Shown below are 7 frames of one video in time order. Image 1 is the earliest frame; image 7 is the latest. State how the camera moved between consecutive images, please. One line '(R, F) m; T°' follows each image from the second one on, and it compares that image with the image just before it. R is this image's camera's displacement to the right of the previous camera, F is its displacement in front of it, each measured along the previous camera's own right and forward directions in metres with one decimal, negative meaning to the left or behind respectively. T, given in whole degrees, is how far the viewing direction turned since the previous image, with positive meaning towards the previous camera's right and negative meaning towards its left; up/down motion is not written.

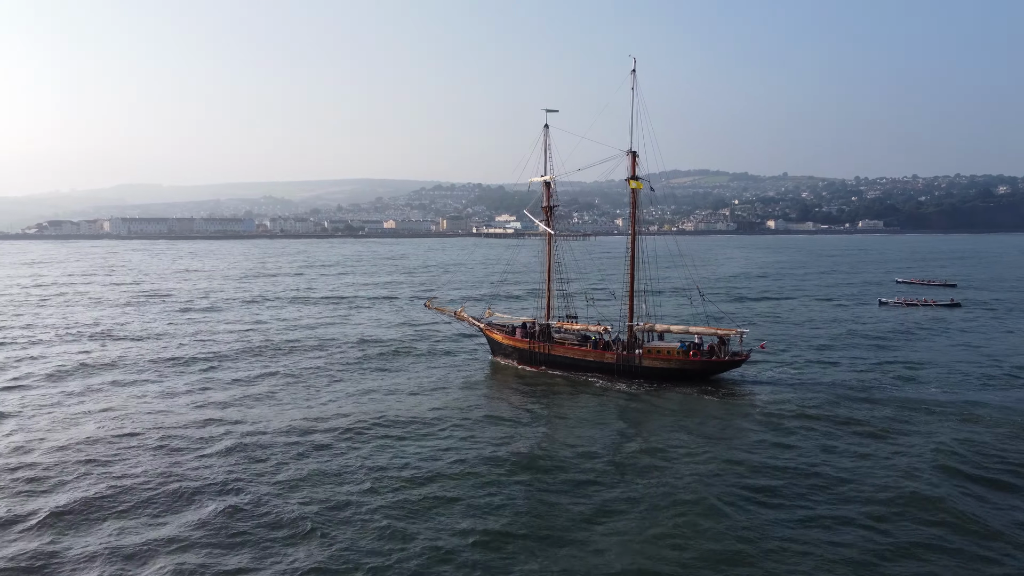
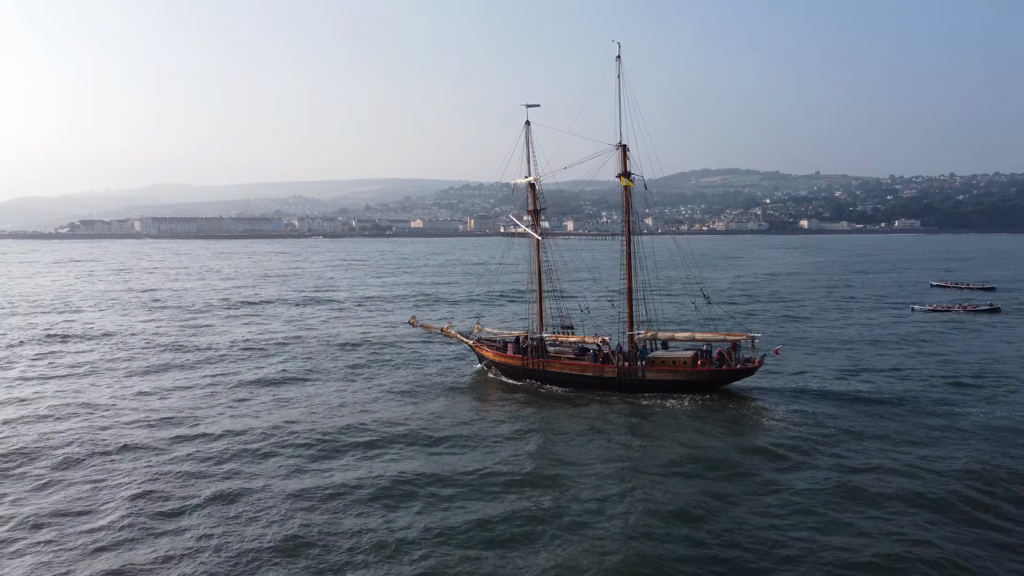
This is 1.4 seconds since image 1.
(+0.6, +1.0) m; -2°
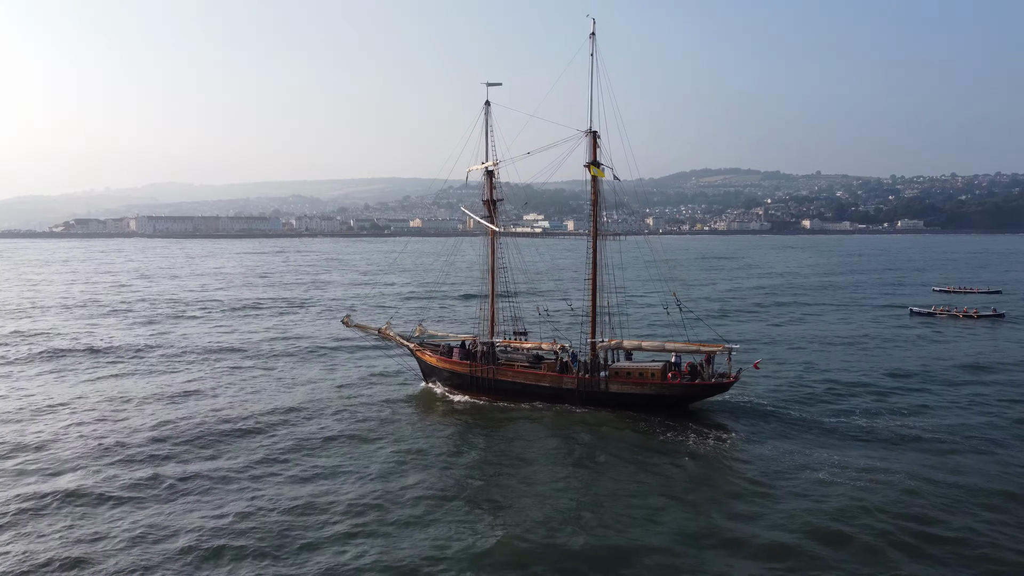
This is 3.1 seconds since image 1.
(+0.8, +1.1) m; 0°
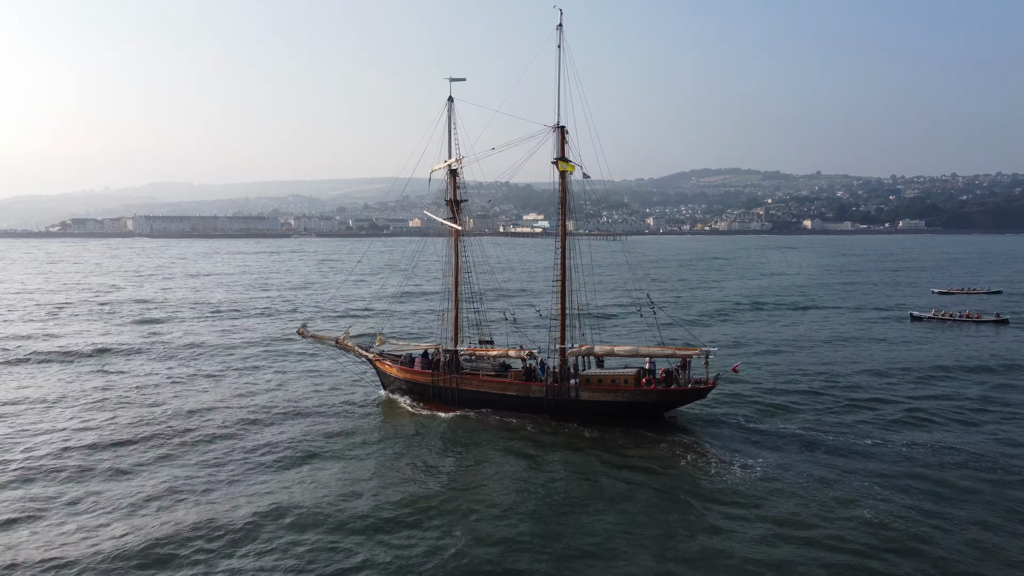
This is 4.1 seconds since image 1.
(+0.5, +0.5) m; 0°
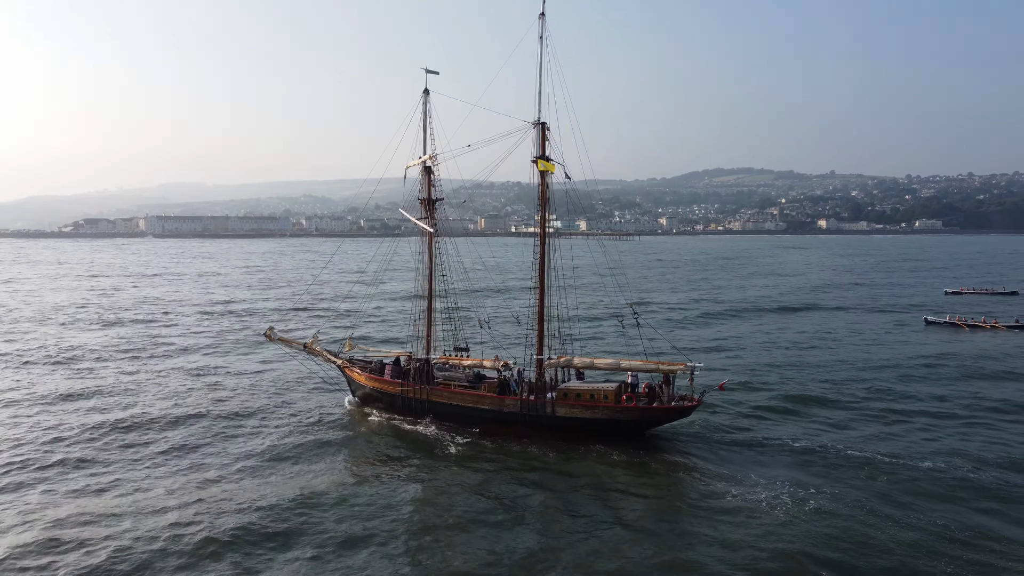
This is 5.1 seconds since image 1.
(+0.5, +0.6) m; -1°
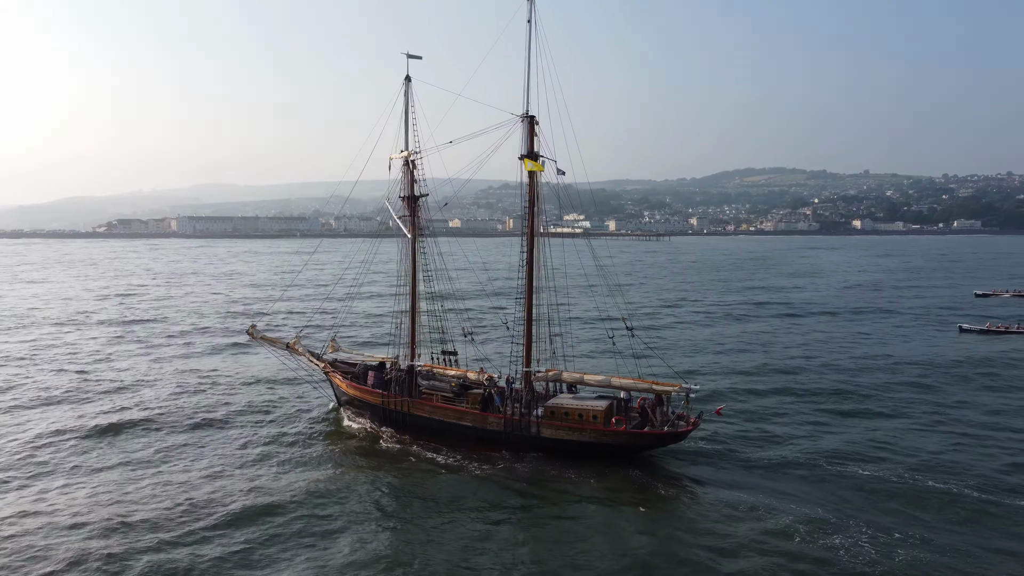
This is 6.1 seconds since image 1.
(+0.6, +0.4) m; -2°
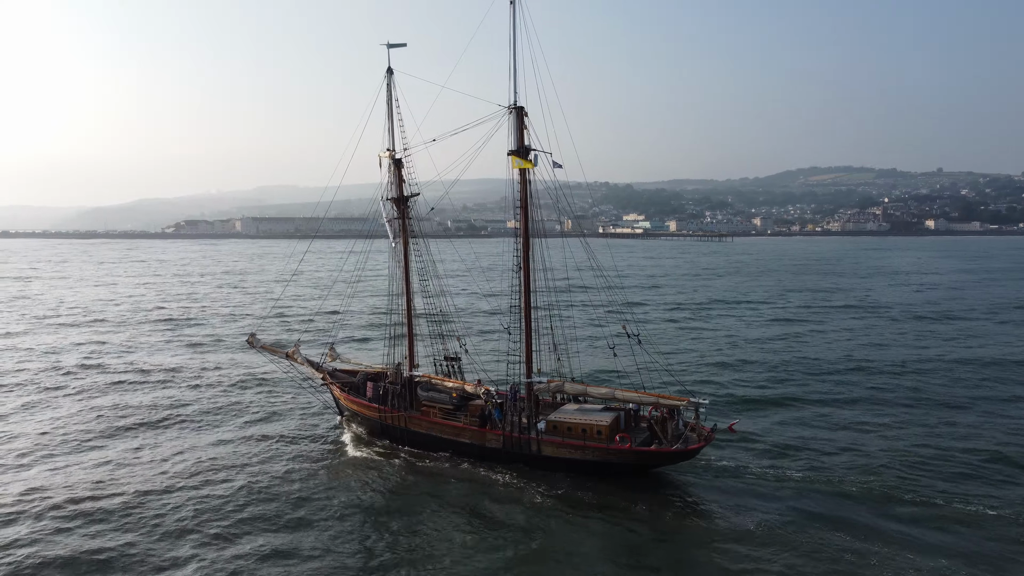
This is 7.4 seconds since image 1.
(+0.6, +0.3) m; -5°
